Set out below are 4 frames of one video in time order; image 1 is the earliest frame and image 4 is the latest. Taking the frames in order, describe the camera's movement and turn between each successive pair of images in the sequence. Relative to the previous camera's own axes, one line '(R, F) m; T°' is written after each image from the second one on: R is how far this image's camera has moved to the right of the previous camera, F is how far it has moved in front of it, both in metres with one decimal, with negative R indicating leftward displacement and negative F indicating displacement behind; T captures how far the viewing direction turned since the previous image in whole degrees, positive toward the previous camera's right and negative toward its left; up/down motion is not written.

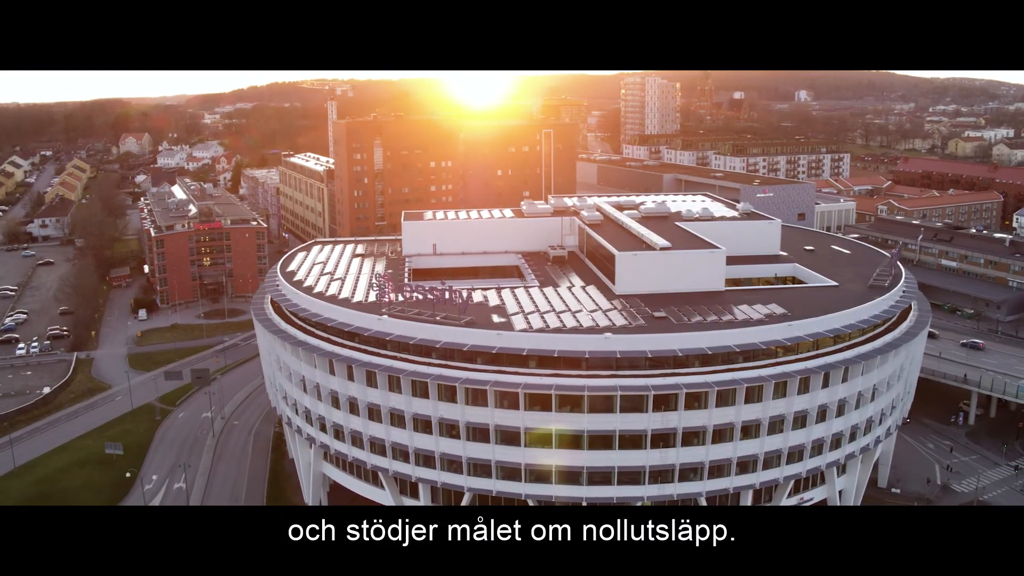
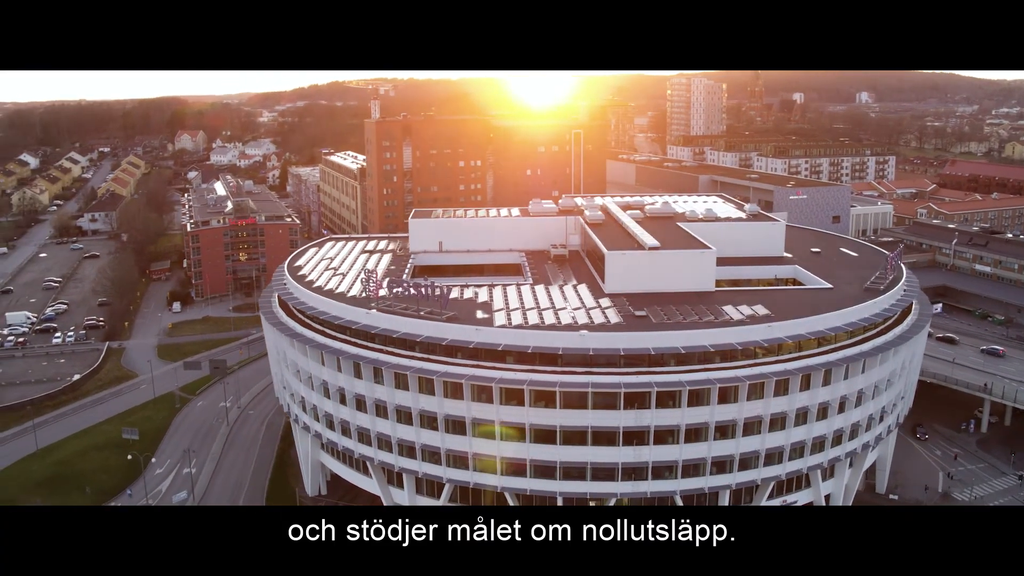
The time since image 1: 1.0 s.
(+1.4, -0.3) m; -3°
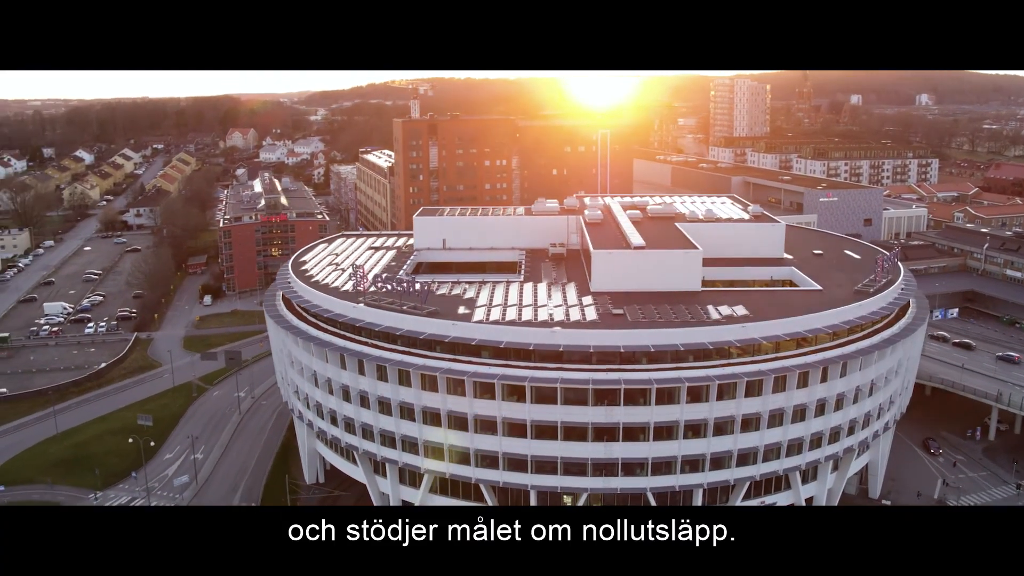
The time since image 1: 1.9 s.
(+1.5, -0.3) m; -3°
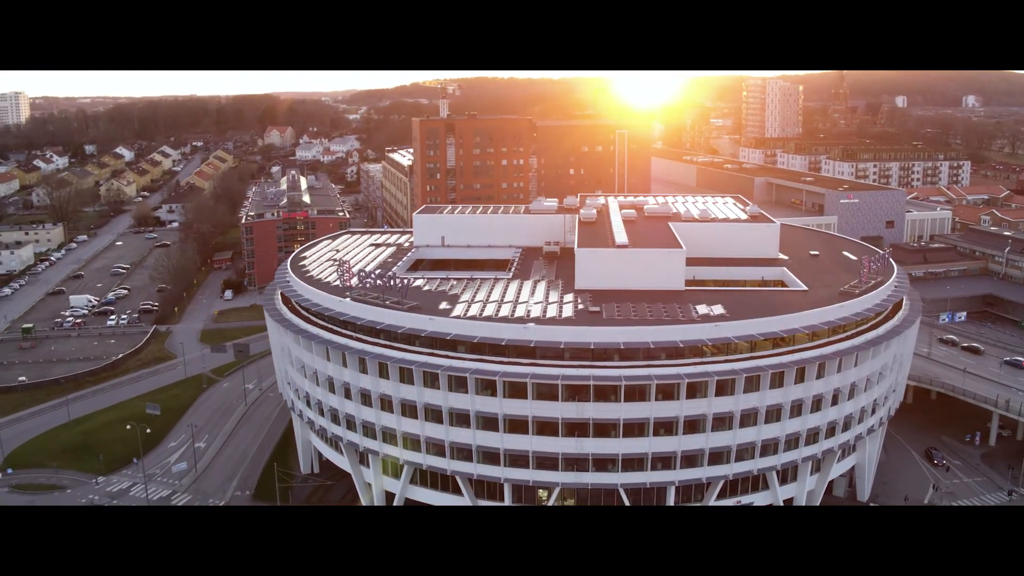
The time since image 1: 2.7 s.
(+1.3, -0.3) m; -2°
